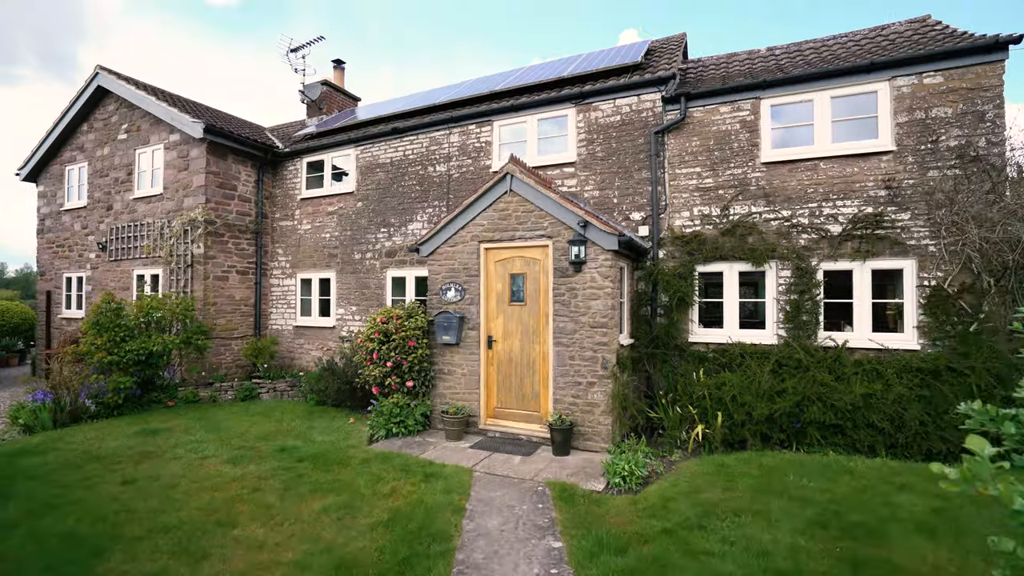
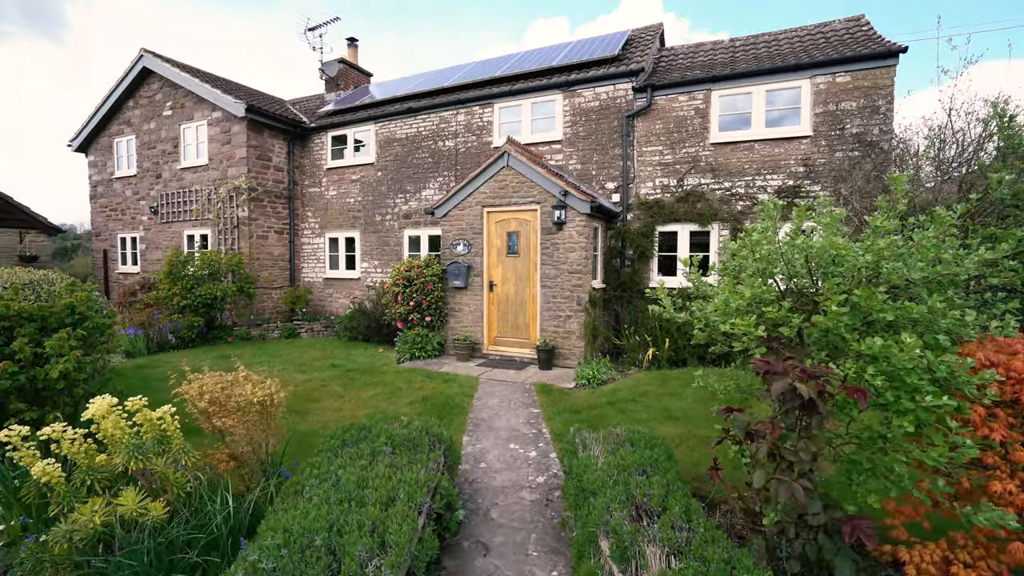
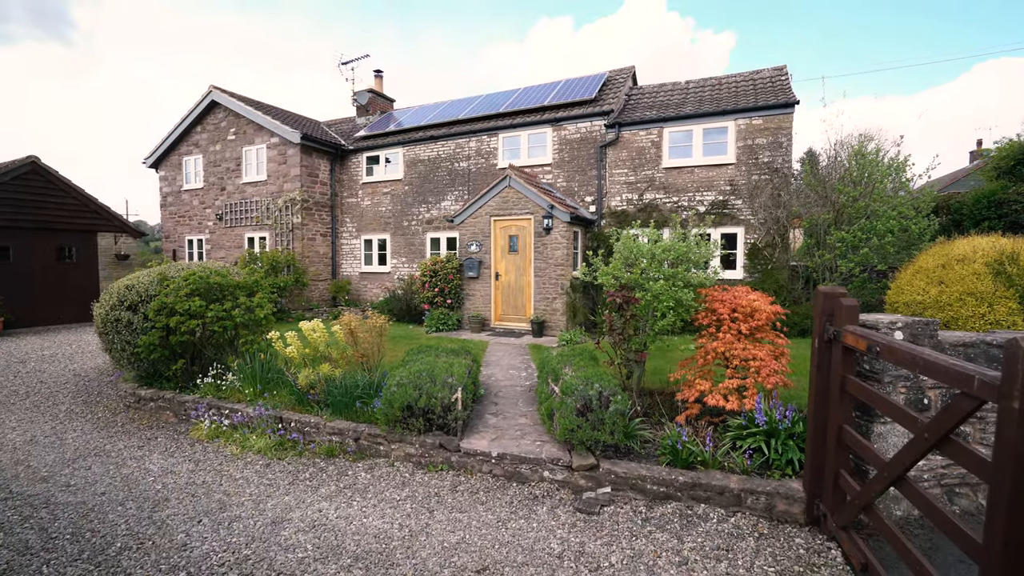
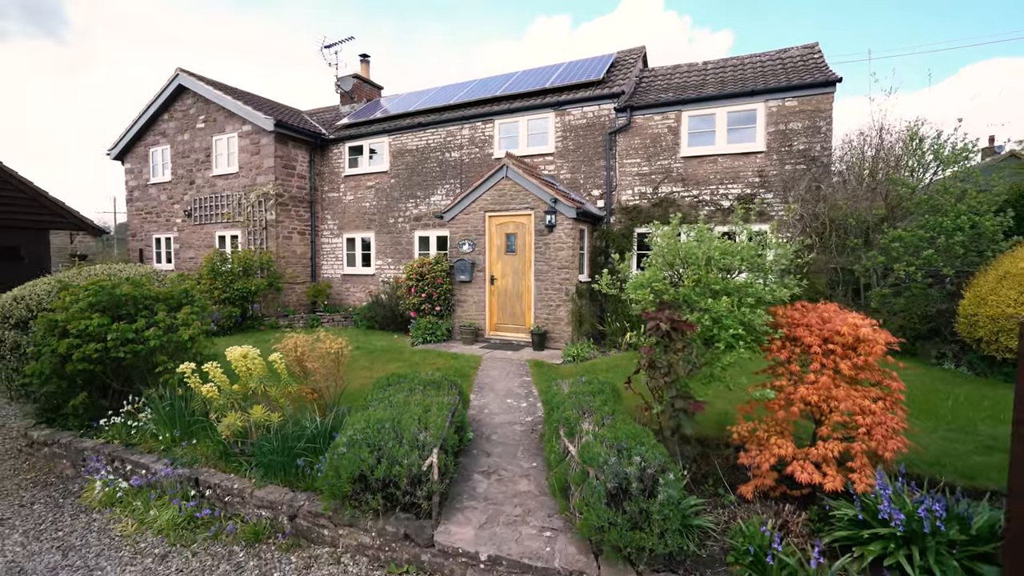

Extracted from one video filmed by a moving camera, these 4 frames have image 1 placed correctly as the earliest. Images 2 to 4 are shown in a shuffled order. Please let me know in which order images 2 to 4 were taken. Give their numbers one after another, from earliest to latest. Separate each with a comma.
2, 4, 3
